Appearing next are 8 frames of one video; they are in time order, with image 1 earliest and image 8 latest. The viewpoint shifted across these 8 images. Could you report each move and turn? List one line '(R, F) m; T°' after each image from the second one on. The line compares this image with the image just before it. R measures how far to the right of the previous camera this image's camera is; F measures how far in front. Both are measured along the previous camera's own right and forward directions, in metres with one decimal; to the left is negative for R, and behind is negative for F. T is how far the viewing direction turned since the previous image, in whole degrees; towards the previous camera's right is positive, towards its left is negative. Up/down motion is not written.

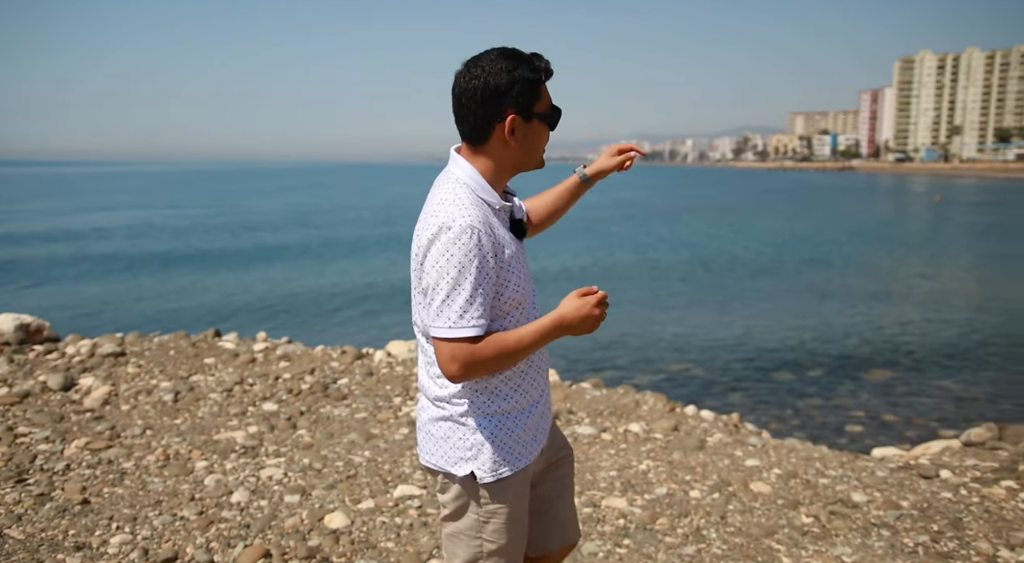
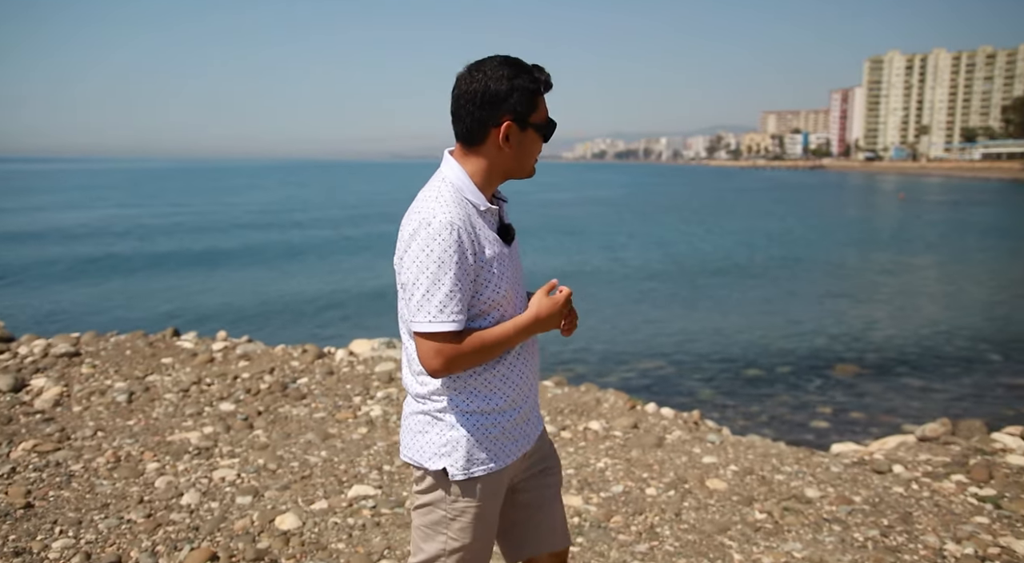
(+0.1, 0.0) m; +2°
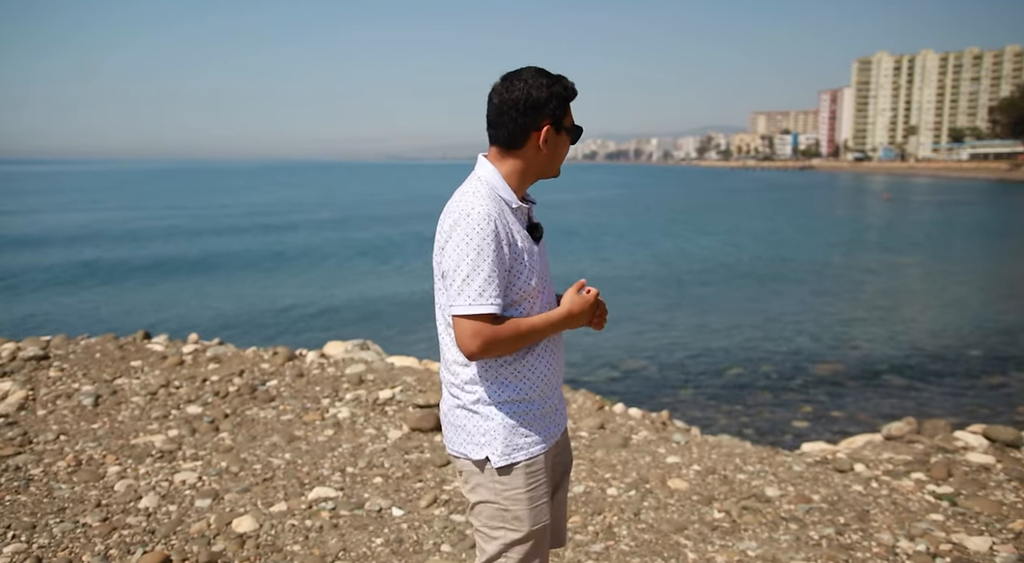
(+0.2, 0.0) m; +1°
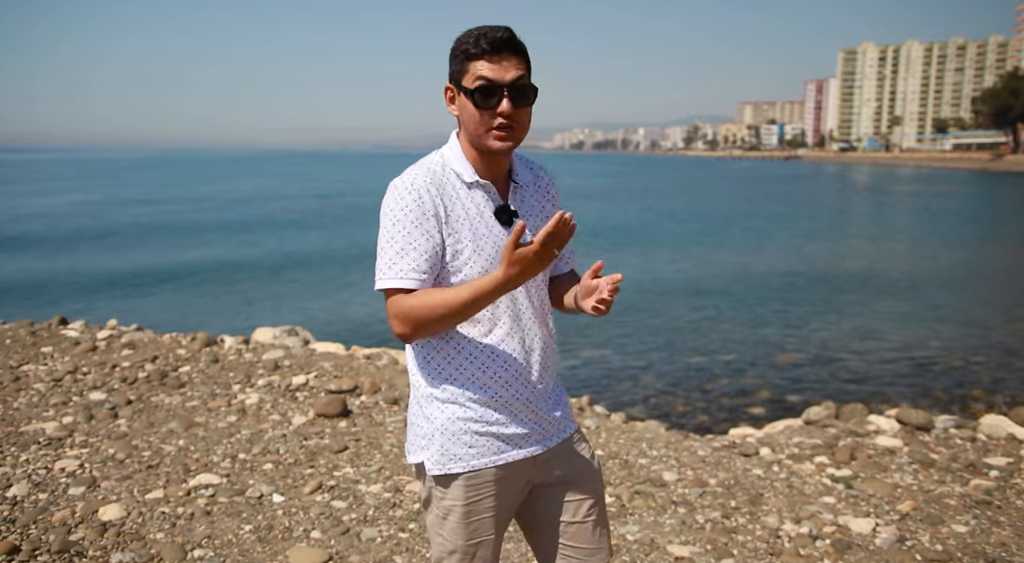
(+0.5, +0.1) m; +1°
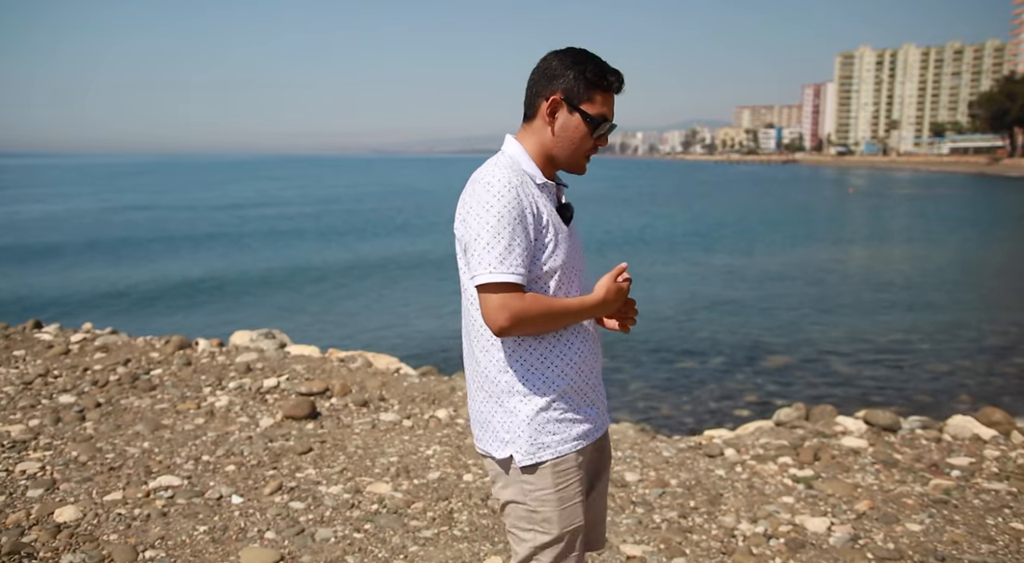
(+0.2, 0.0) m; 0°
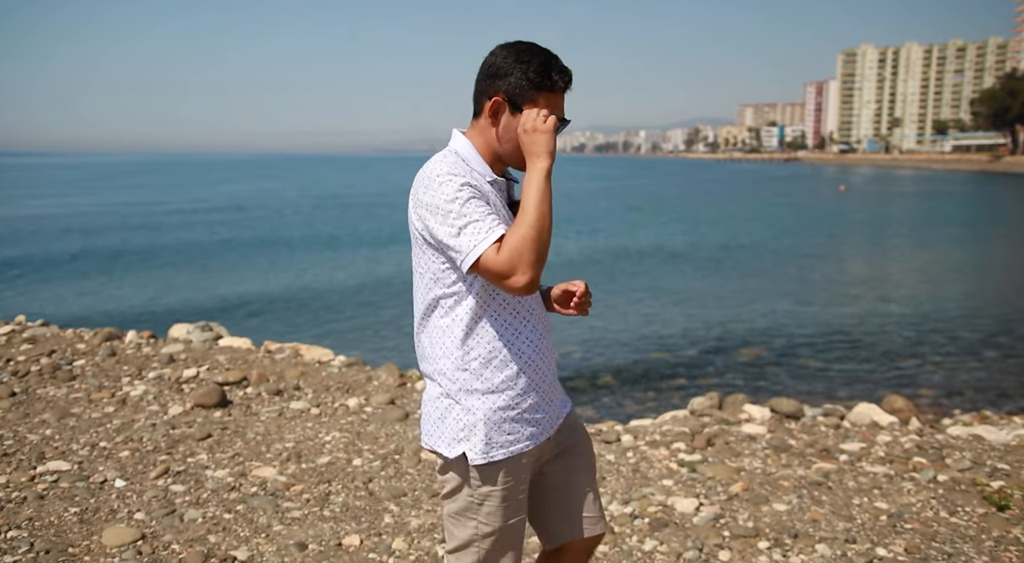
(+0.7, -0.1) m; 0°
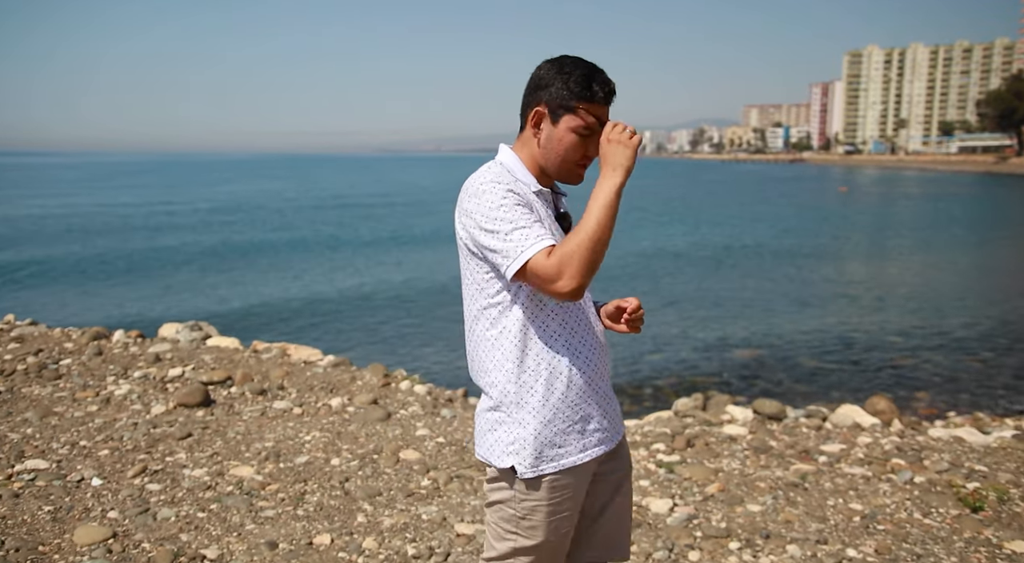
(+0.2, 0.0) m; 0°
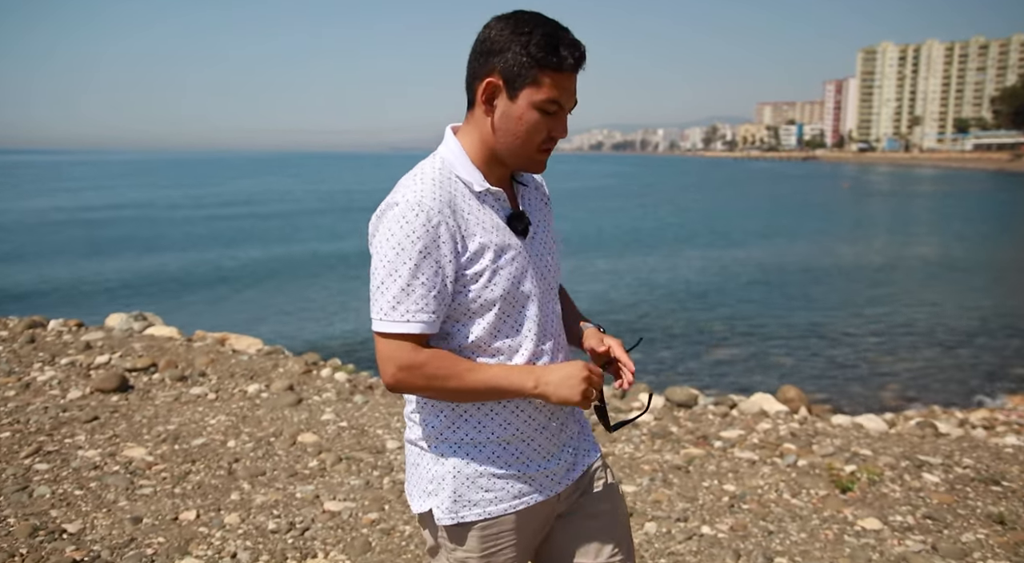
(+0.7, -0.1) m; 0°
